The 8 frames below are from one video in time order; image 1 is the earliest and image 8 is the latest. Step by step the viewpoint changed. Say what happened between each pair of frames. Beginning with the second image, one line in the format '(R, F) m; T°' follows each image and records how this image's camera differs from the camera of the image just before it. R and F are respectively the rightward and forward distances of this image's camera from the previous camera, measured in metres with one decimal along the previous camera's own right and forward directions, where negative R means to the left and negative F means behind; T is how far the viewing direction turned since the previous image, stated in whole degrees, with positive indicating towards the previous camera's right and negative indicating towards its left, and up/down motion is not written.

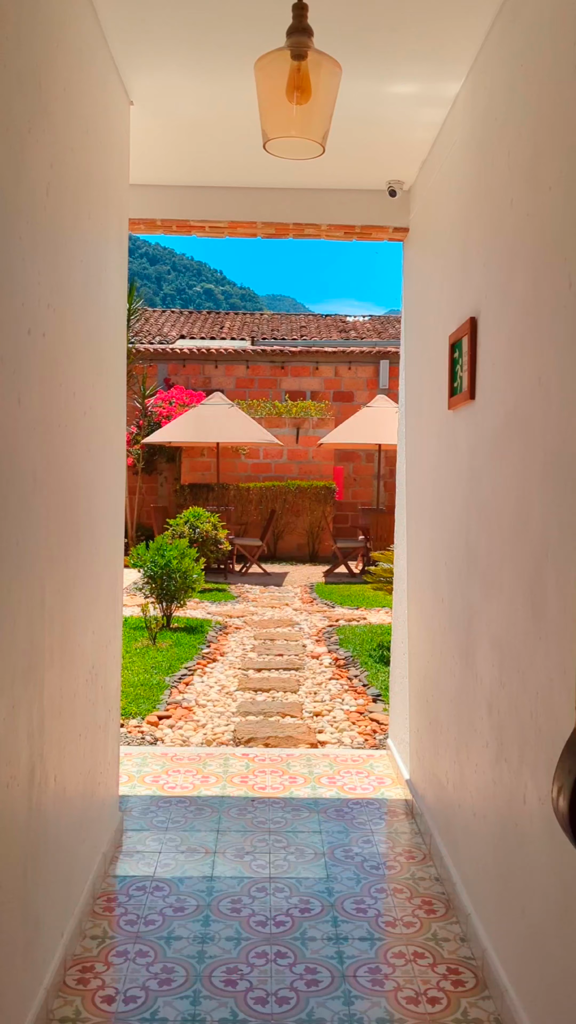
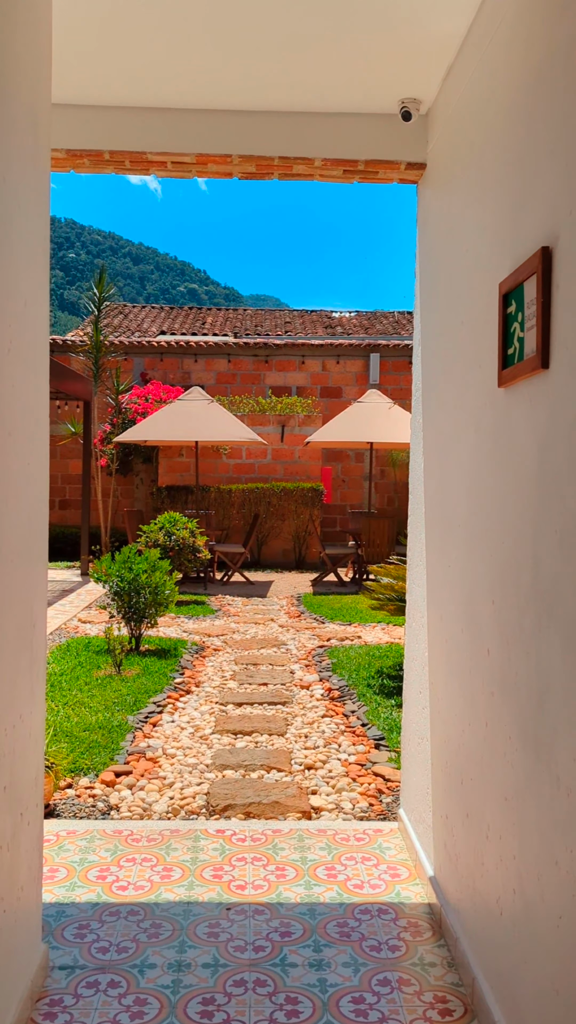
(0.0, +0.9) m; +1°
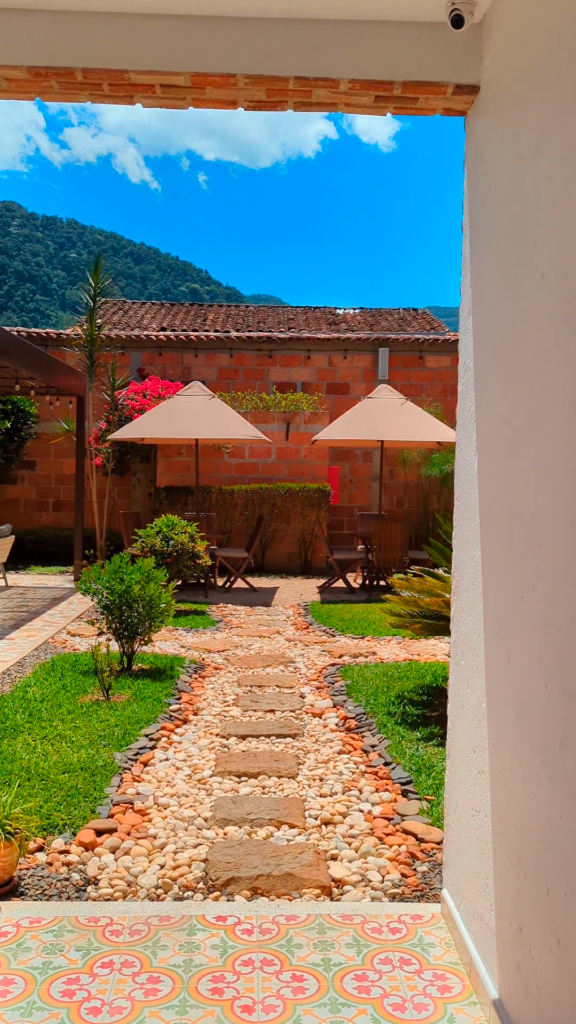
(-0.1, +0.7) m; 0°
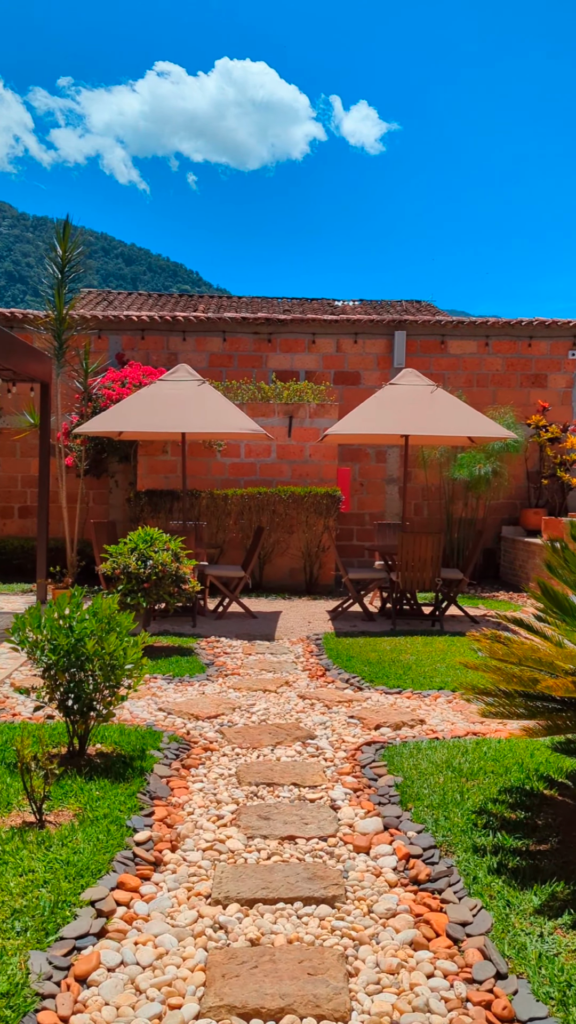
(-0.2, +1.8) m; +1°
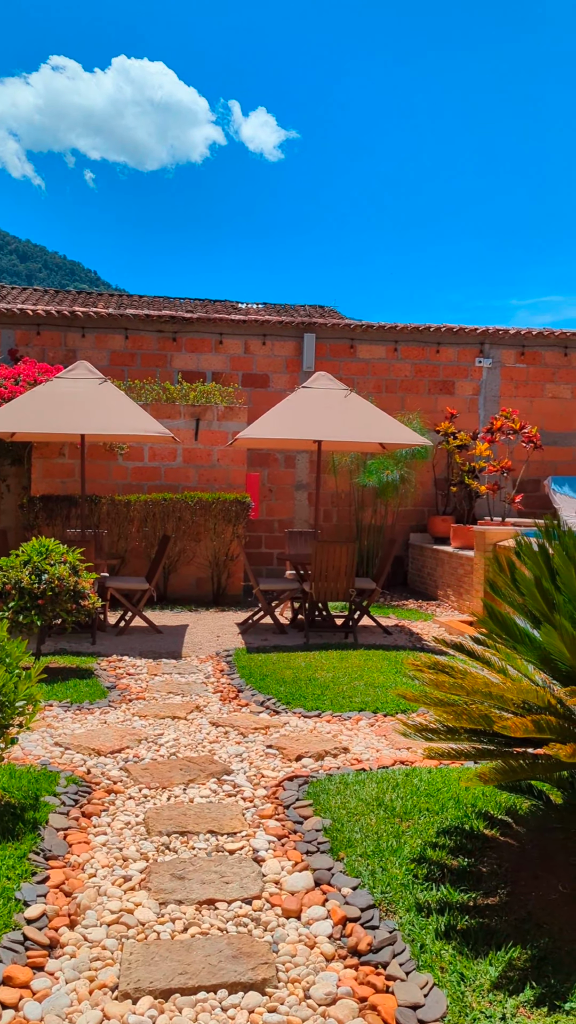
(-0.1, +0.4) m; +7°
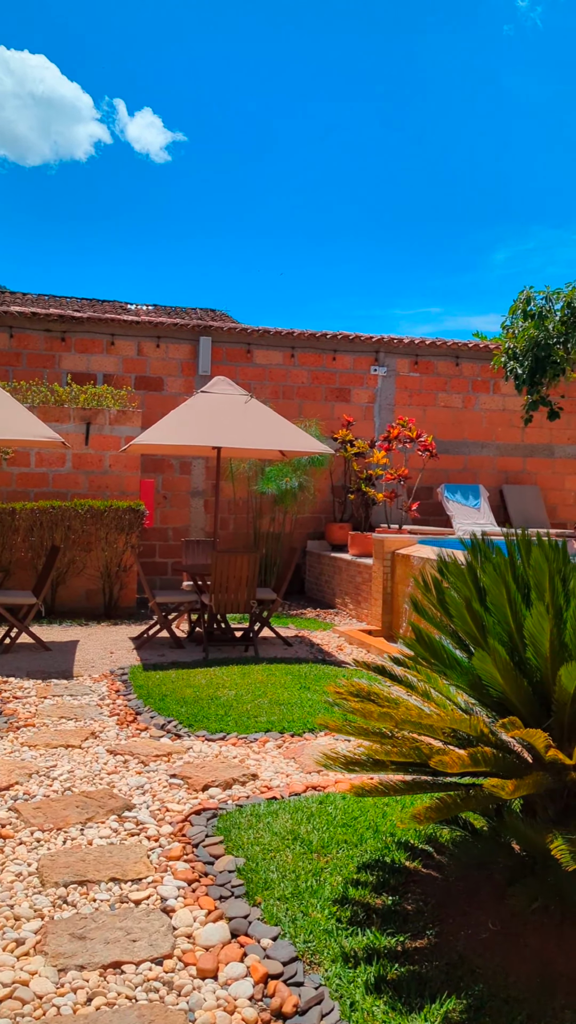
(-0.1, +0.2) m; +7°
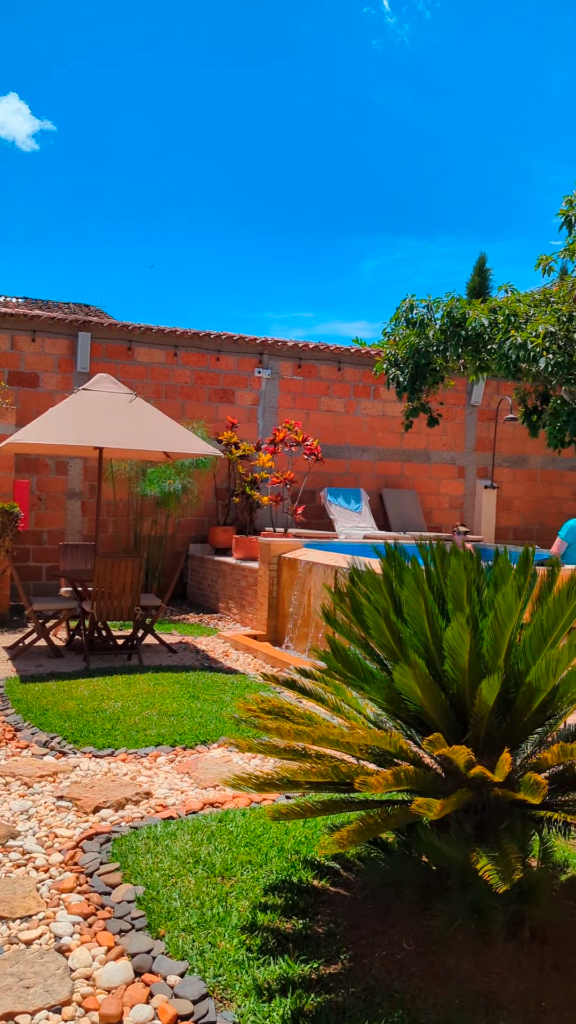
(-0.1, +0.1) m; +8°
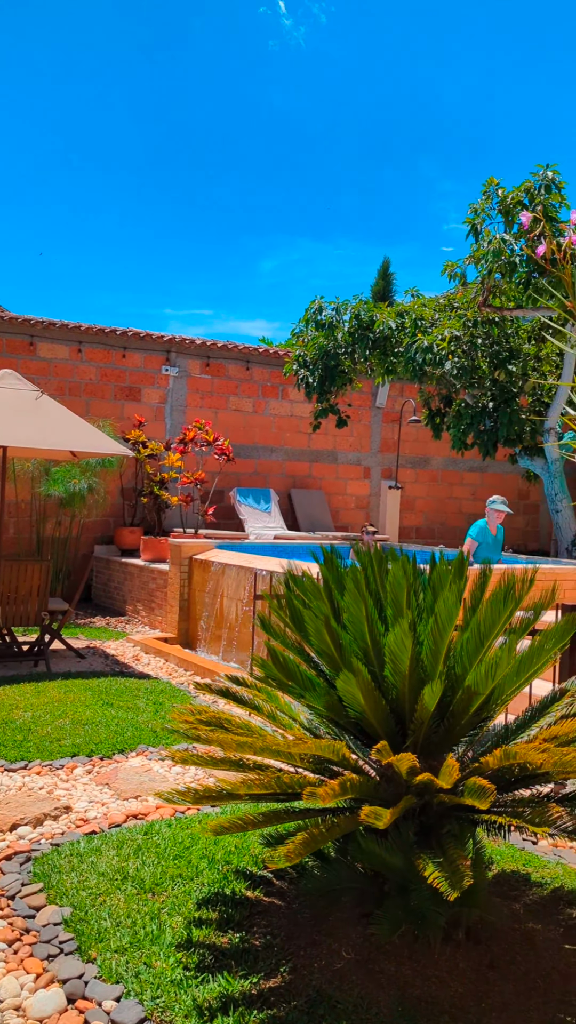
(-0.1, +0.1) m; +7°
